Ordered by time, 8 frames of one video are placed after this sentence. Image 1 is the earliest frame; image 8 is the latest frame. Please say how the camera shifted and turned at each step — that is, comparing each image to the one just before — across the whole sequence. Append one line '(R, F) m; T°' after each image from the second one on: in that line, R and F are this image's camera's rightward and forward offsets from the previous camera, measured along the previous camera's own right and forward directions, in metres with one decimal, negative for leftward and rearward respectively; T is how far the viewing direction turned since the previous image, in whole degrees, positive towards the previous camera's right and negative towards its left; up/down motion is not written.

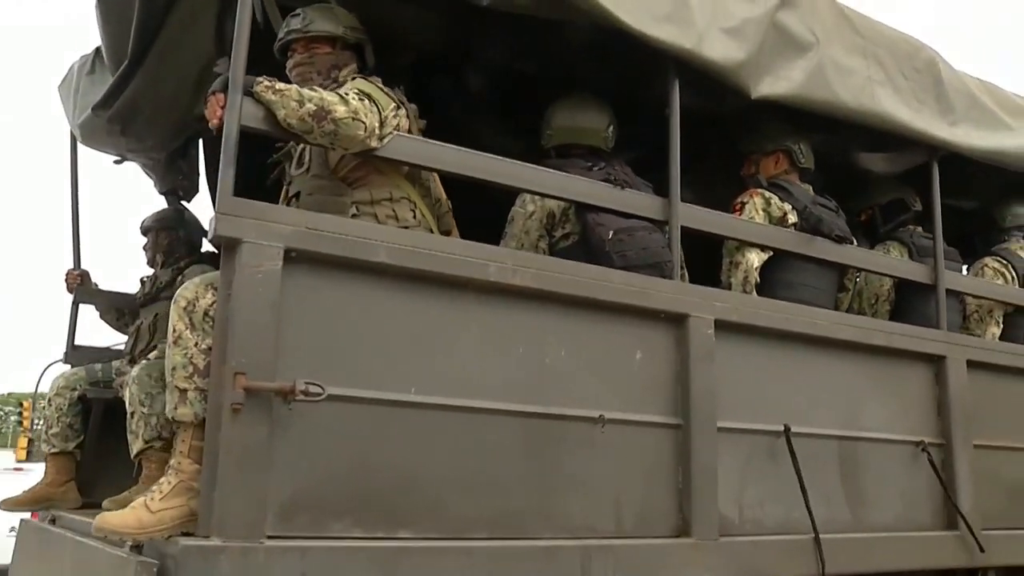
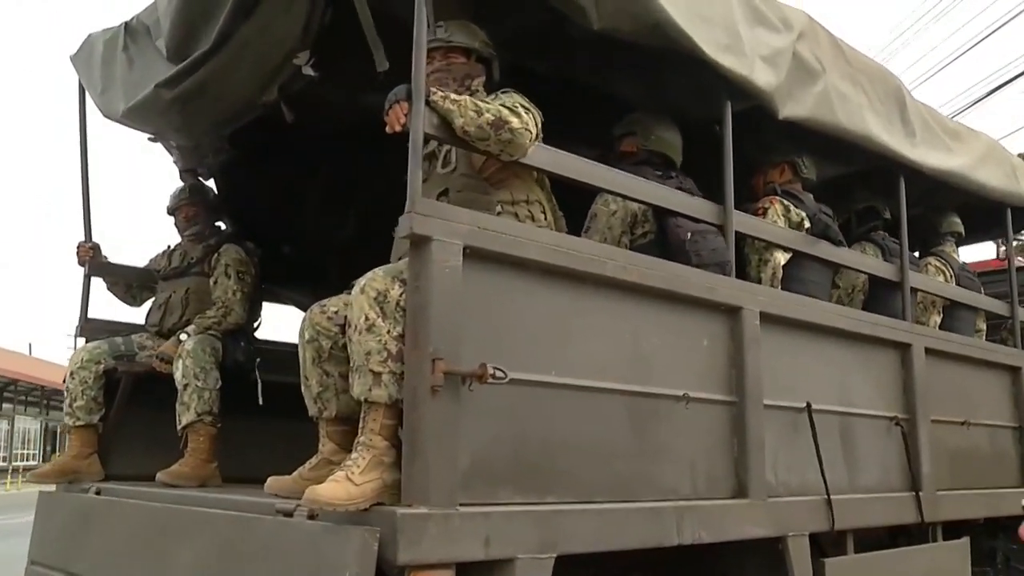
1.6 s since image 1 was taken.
(-0.7, -0.2) m; +10°
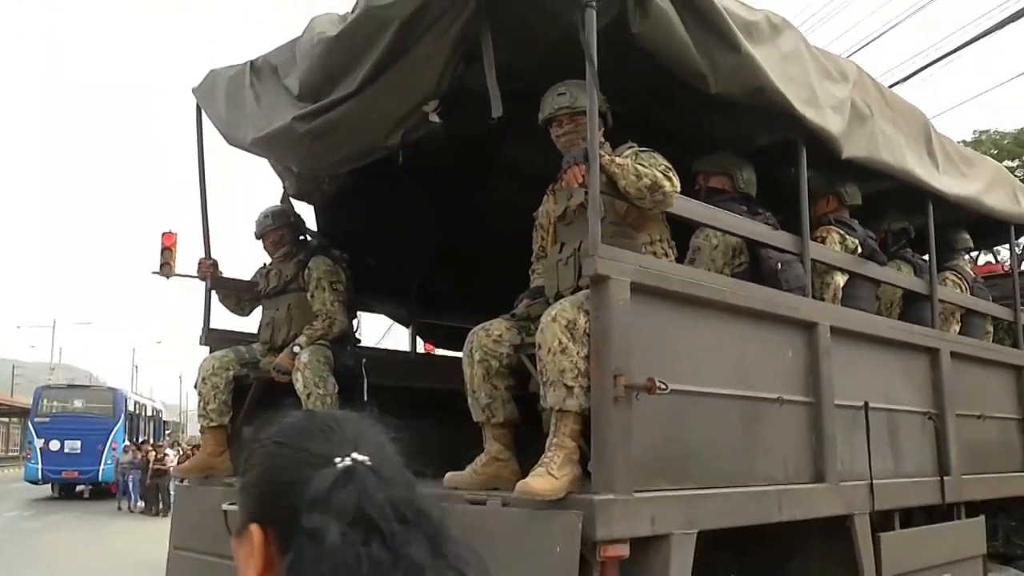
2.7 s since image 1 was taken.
(-0.6, -0.5) m; +3°
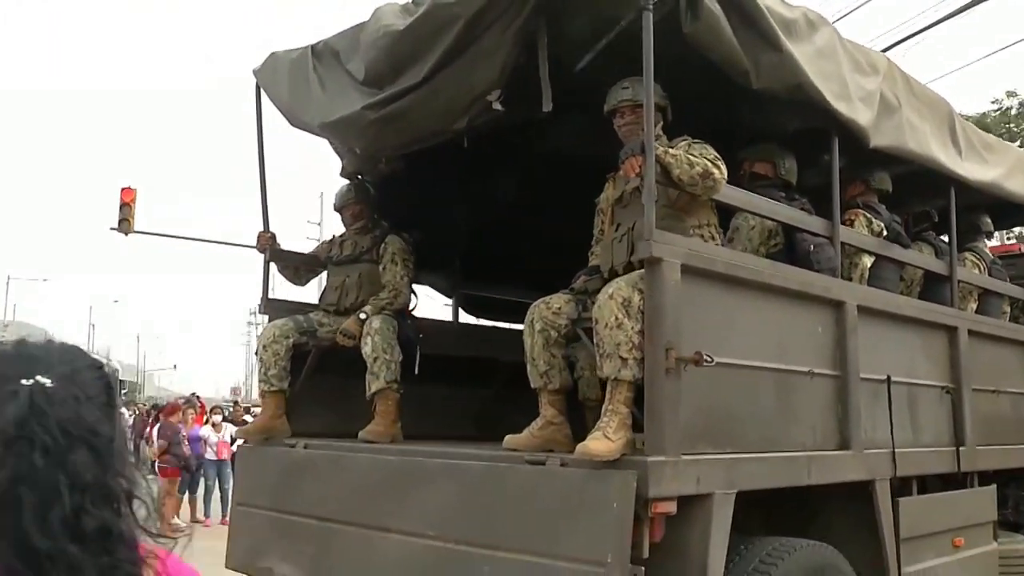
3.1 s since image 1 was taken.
(-0.2, -0.3) m; -1°
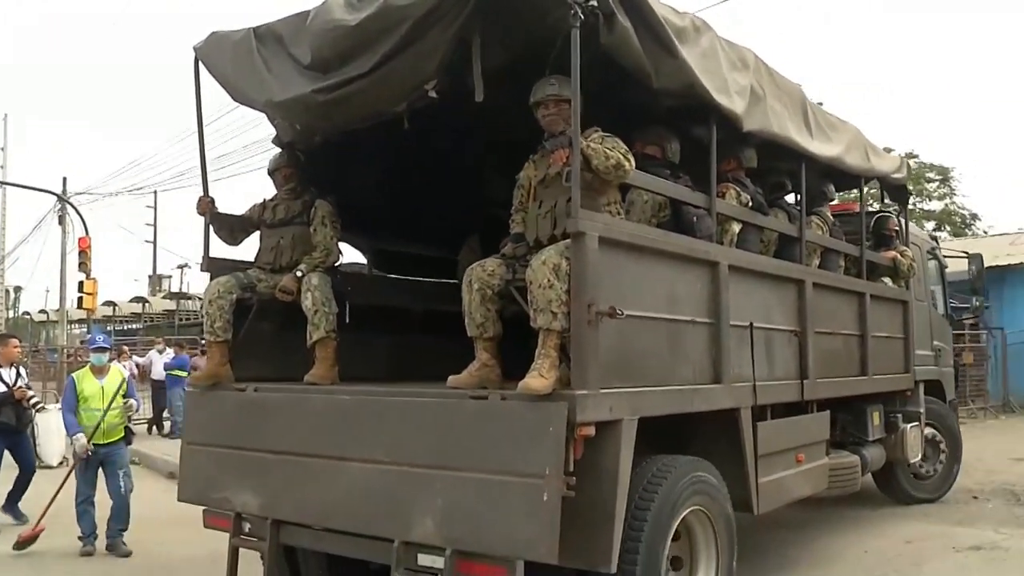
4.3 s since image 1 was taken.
(-0.3, -0.6) m; +9°
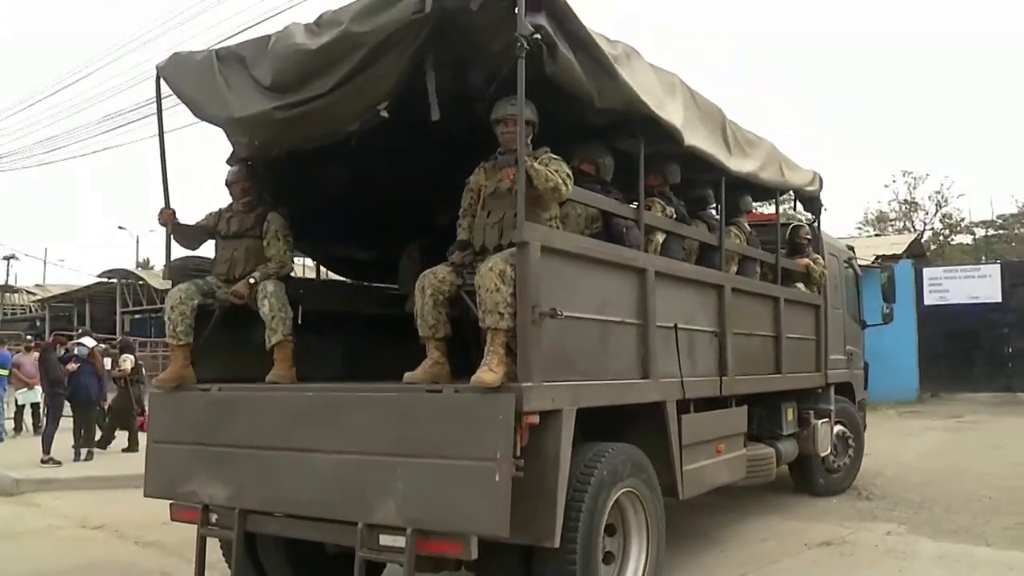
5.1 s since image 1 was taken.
(-0.1, -0.4) m; +4°
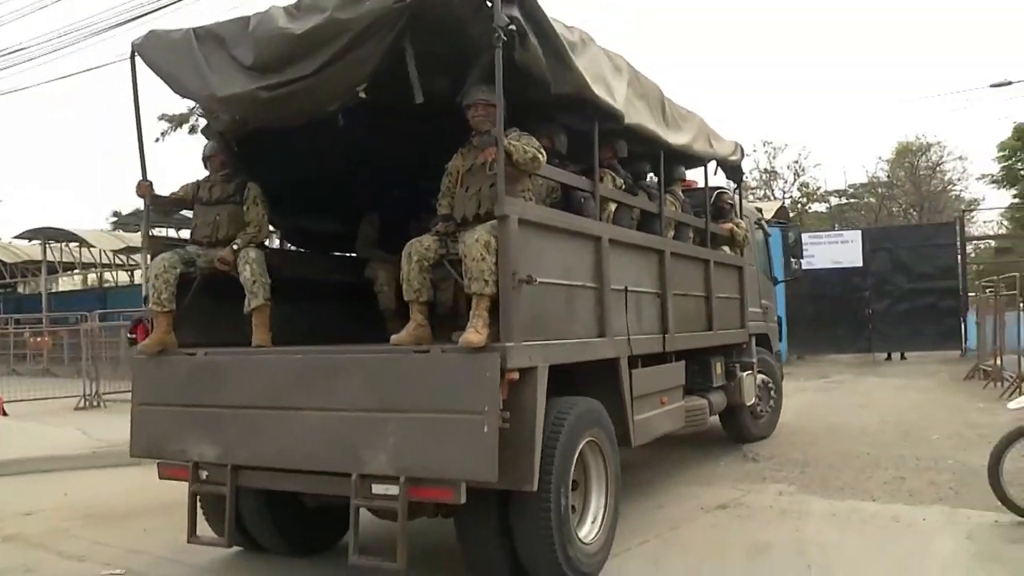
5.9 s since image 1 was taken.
(-0.3, -0.4) m; +5°
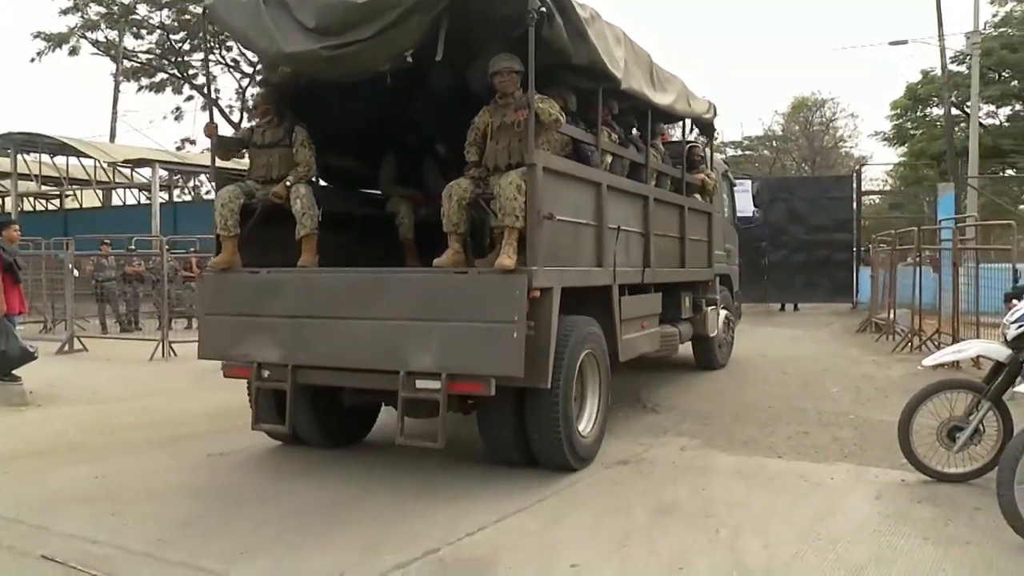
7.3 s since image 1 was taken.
(-0.4, -1.0) m; +3°
